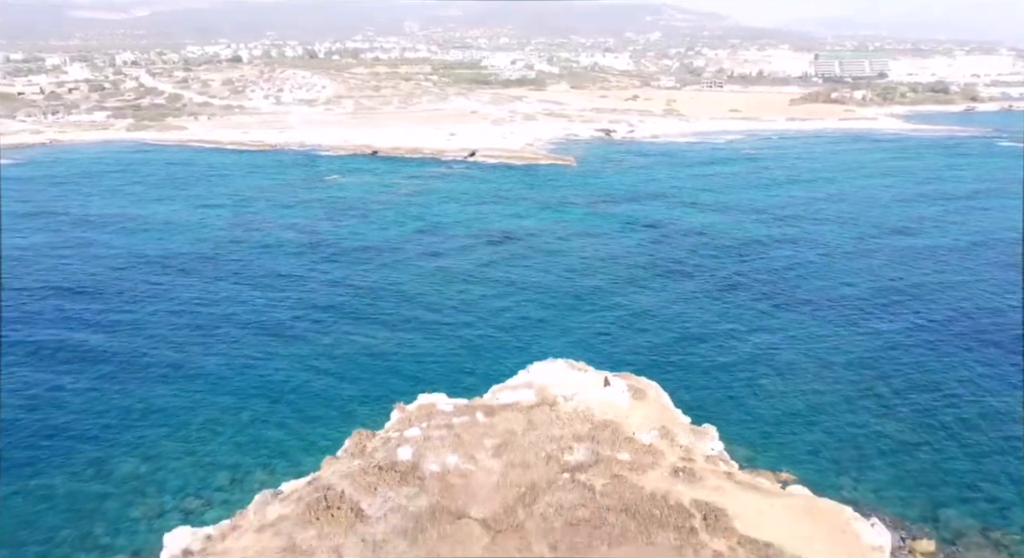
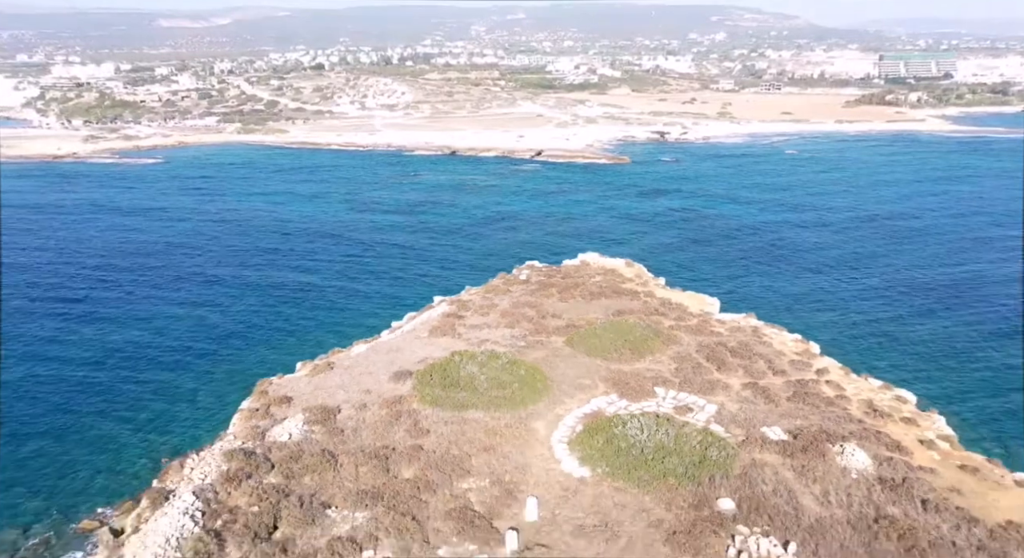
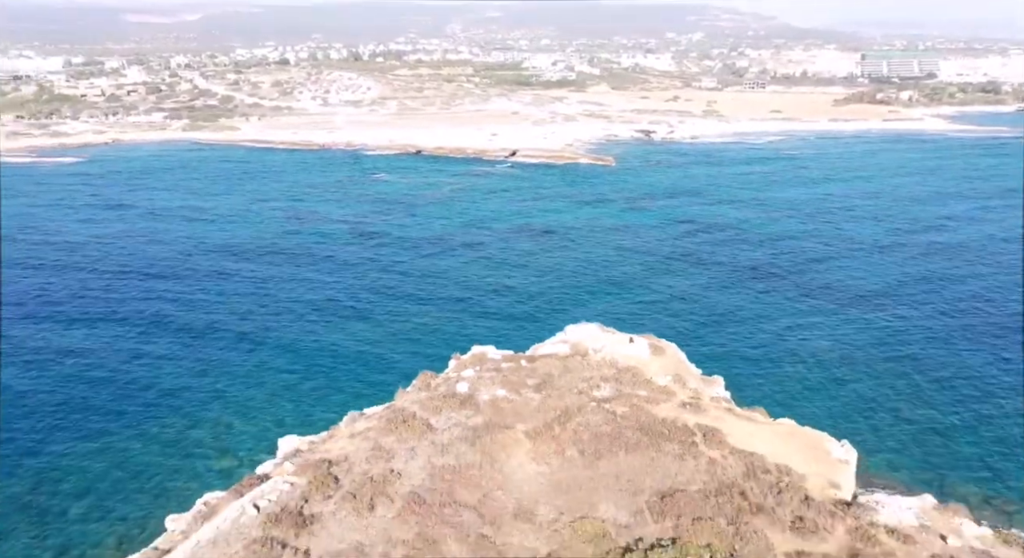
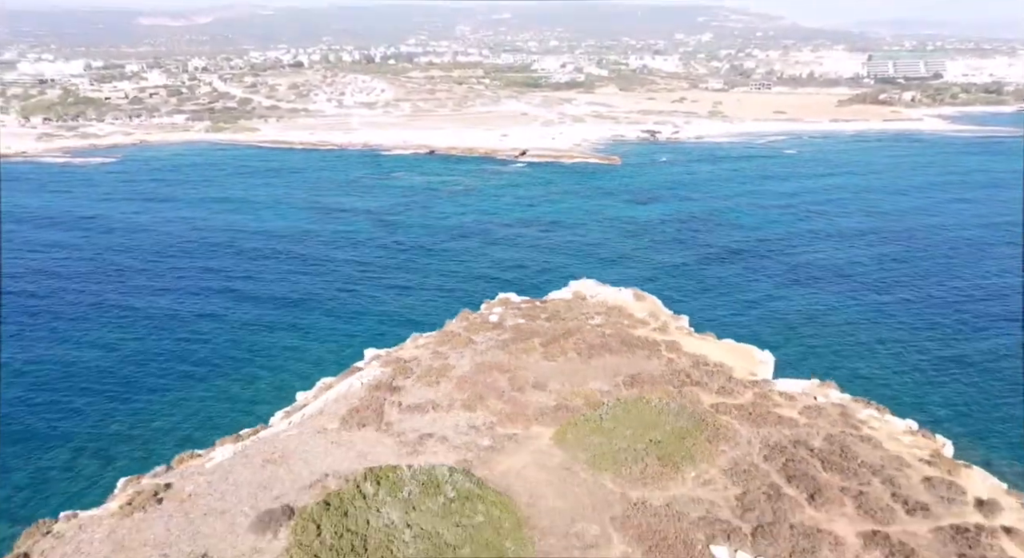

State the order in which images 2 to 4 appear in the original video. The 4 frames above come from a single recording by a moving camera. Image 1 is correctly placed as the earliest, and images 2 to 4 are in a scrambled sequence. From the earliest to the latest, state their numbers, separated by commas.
3, 4, 2
